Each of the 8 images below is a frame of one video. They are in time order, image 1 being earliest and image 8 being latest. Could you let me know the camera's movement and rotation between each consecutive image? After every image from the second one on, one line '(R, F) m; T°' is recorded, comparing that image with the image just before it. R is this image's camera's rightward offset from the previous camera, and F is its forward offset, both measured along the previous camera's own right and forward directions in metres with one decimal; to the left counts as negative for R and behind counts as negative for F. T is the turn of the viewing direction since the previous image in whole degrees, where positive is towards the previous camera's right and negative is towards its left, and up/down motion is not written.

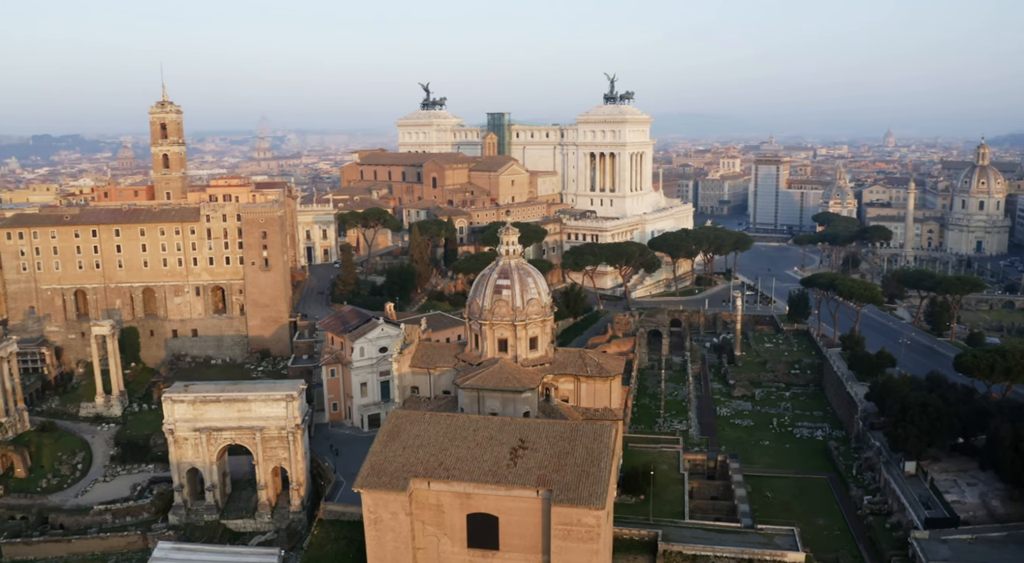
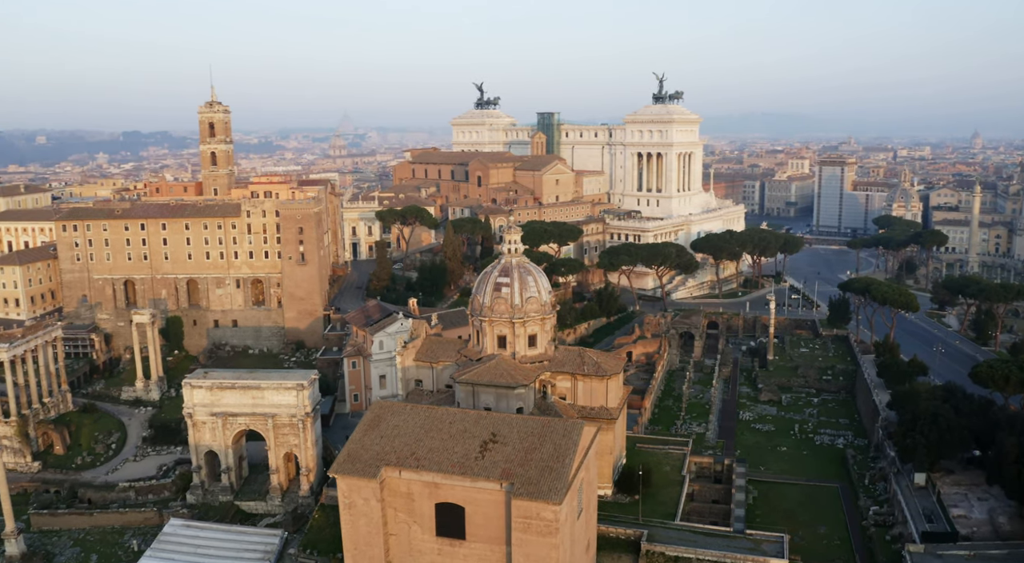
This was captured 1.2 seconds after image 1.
(+3.2, -0.3) m; -5°
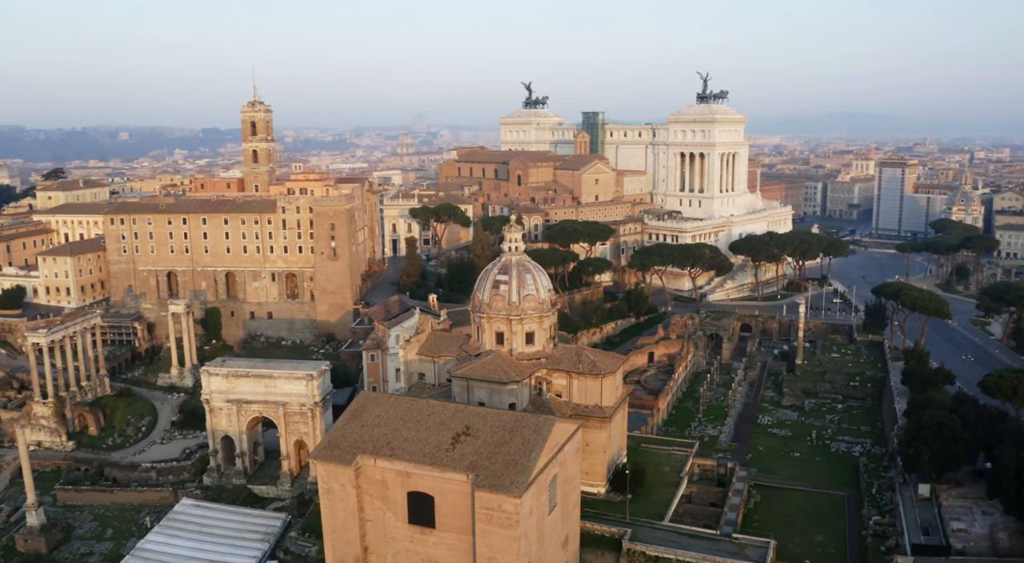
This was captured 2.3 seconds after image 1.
(+3.0, -0.3) m; -5°
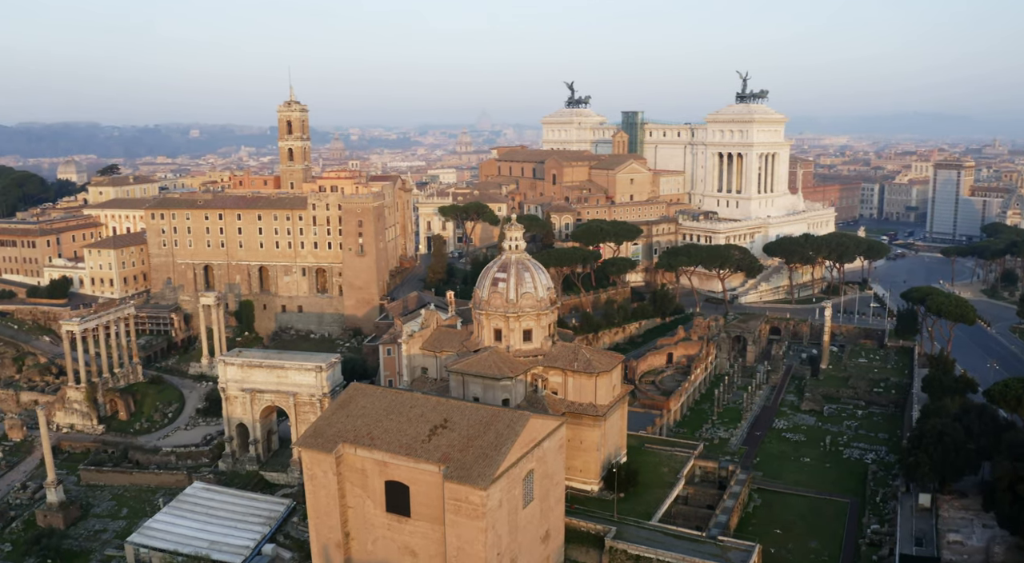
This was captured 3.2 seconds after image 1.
(+2.7, -0.4) m; -4°
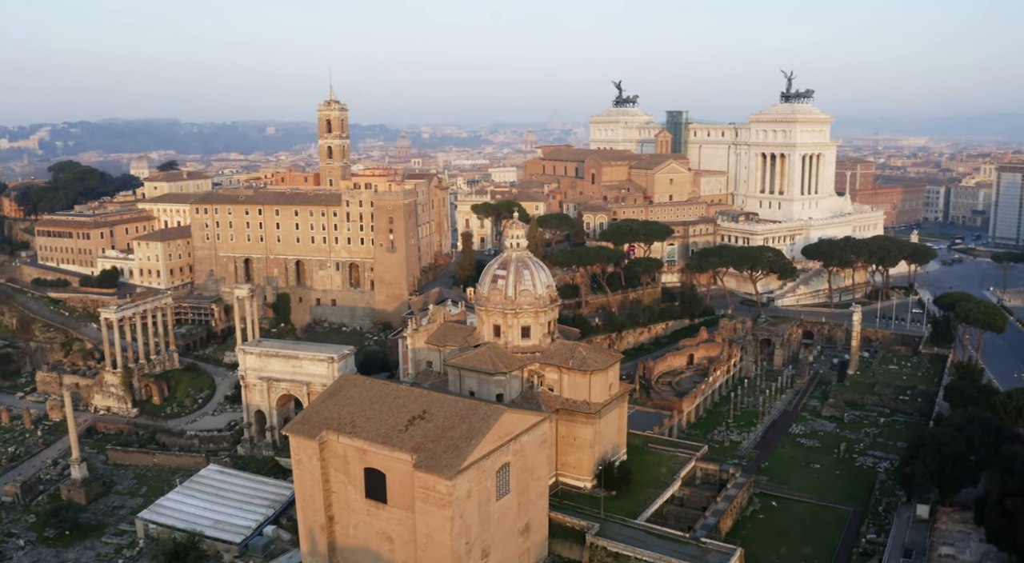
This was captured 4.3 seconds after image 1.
(+3.0, -0.5) m; -5°
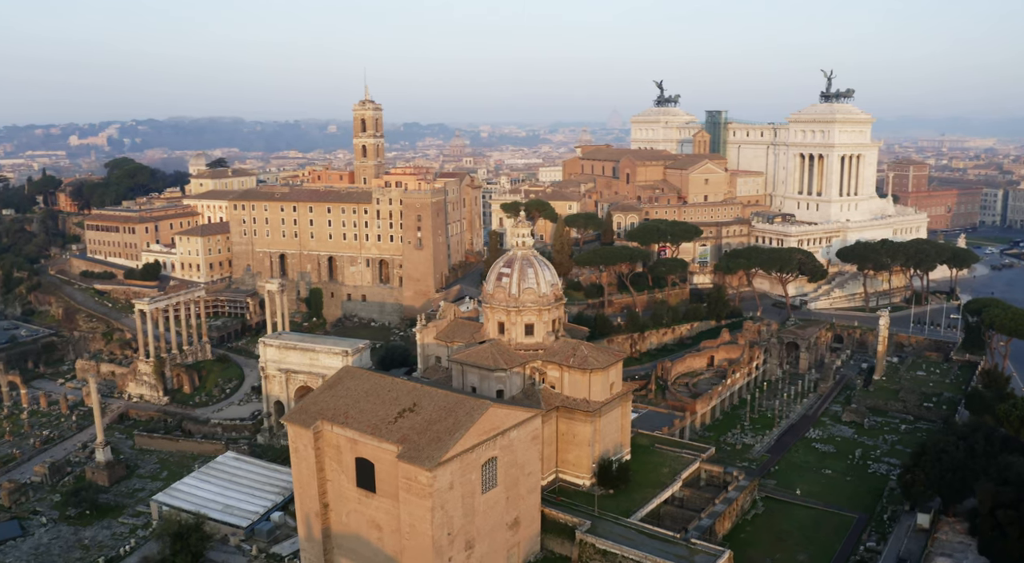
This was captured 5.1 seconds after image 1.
(+2.3, -0.4) m; -4°
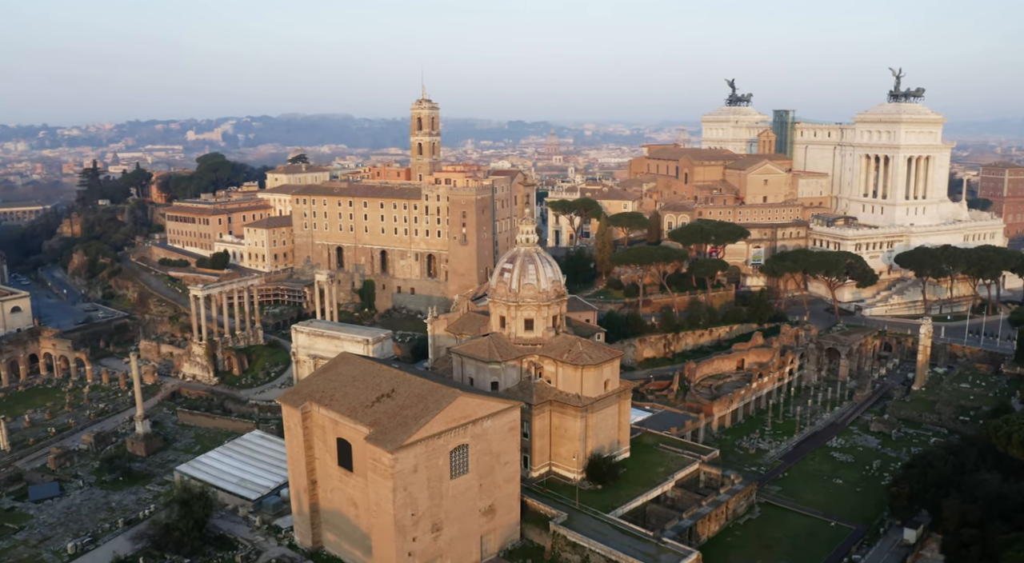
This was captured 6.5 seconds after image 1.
(+4.5, -0.8) m; -7°
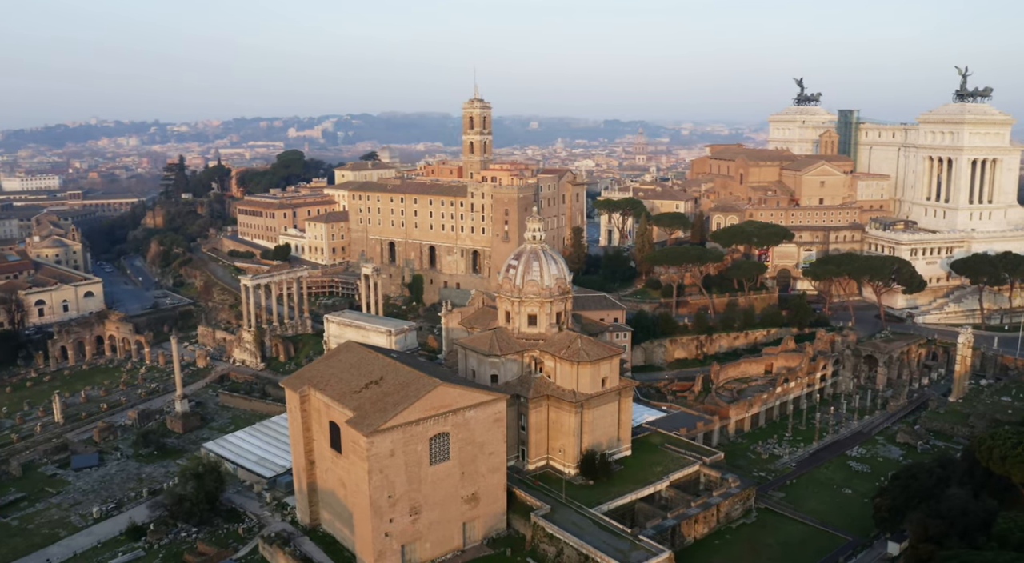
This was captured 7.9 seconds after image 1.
(+4.2, -0.9) m; -6°
